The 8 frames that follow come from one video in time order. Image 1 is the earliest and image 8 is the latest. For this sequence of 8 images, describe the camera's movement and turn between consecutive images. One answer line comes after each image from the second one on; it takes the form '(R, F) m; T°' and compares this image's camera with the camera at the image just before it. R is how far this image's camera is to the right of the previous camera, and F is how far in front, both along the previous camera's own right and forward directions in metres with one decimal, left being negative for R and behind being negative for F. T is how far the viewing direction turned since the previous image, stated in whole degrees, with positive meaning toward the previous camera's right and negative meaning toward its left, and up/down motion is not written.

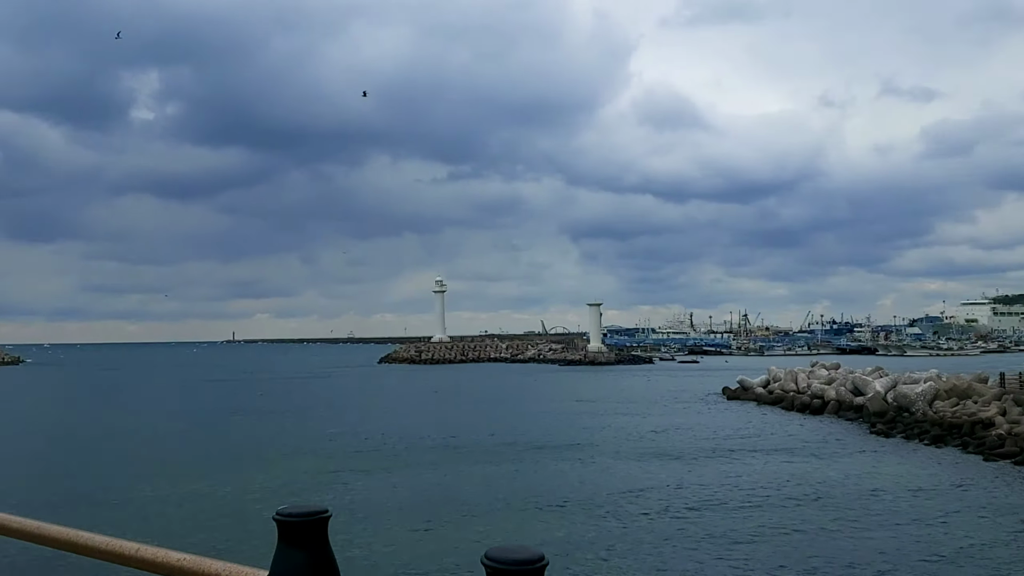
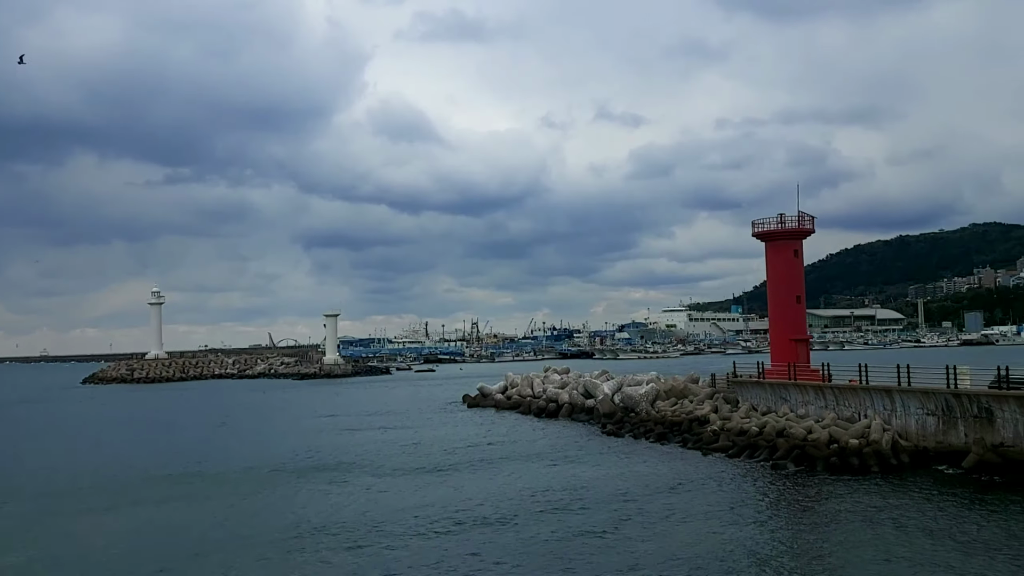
(-1.4, -0.3) m; +20°
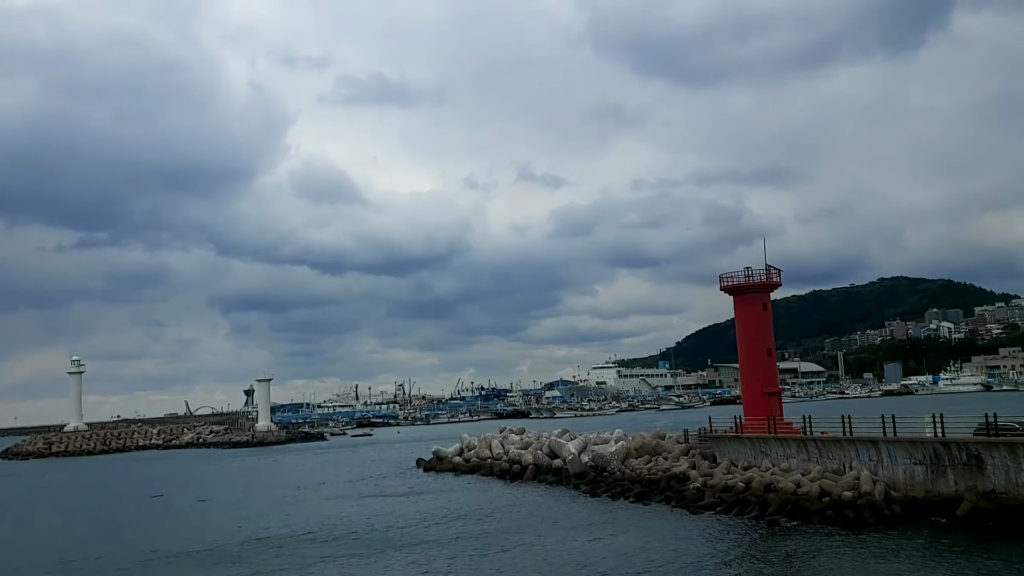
(-2.2, +0.3) m; +6°
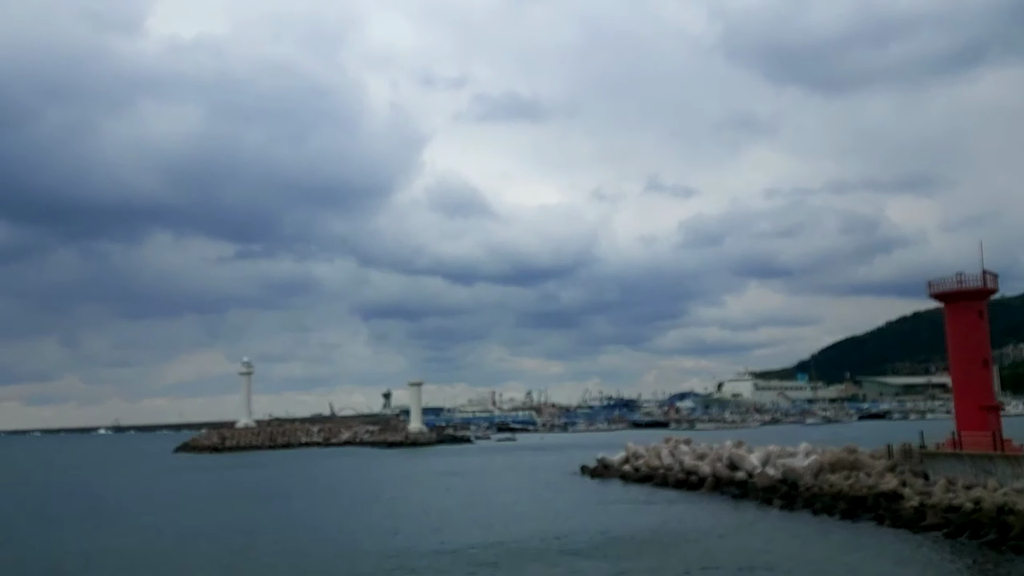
(-3.1, -1.2) m; -7°
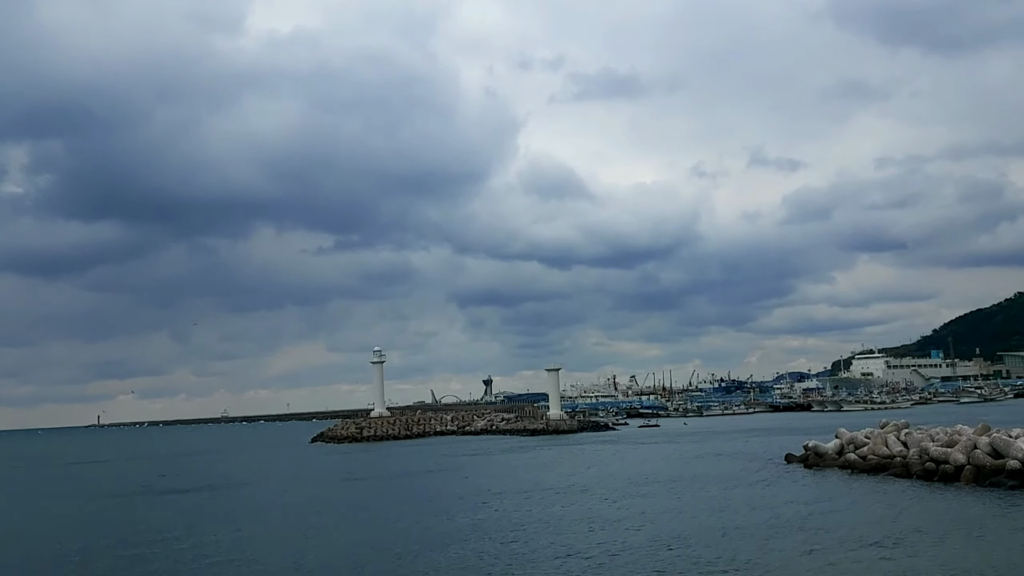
(-7.1, +2.1) m; -3°
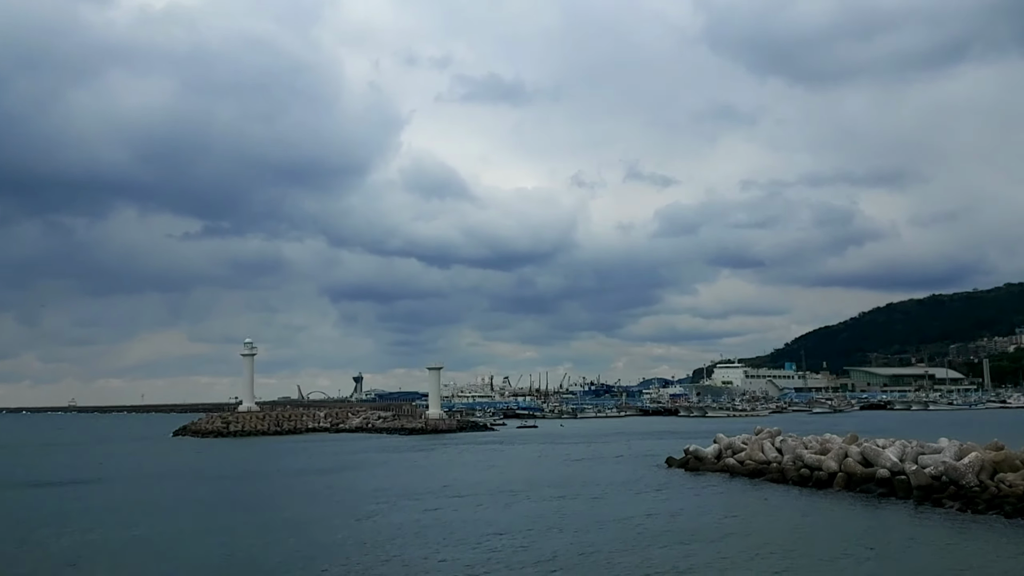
(-1.6, +0.6) m; +10°
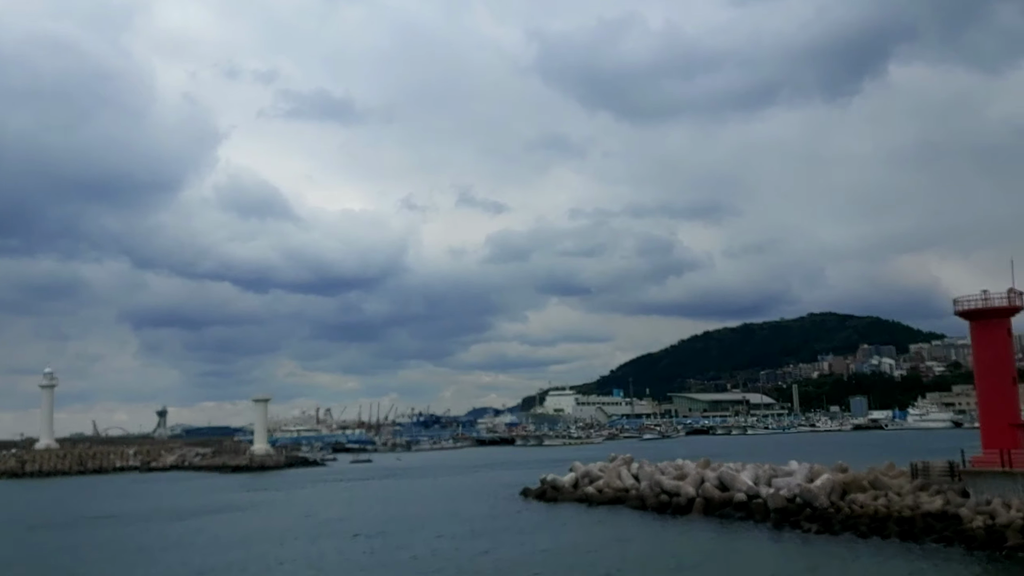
(-1.9, +2.0) m; +13°
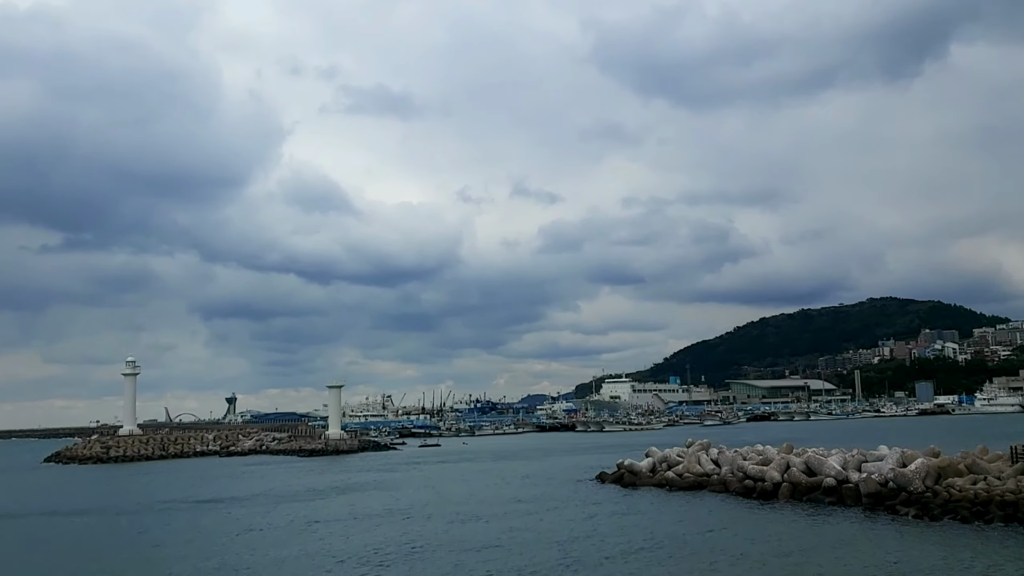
(-1.9, -1.0) m; -3°
